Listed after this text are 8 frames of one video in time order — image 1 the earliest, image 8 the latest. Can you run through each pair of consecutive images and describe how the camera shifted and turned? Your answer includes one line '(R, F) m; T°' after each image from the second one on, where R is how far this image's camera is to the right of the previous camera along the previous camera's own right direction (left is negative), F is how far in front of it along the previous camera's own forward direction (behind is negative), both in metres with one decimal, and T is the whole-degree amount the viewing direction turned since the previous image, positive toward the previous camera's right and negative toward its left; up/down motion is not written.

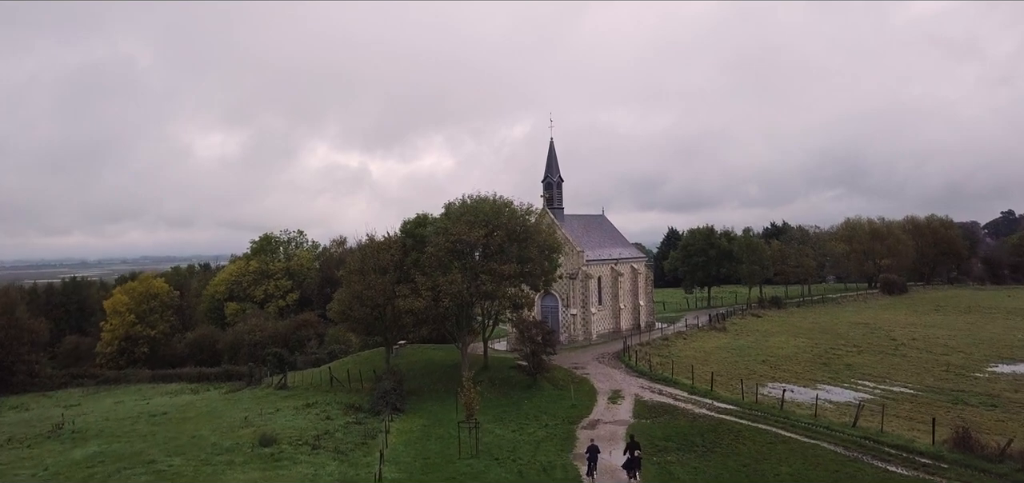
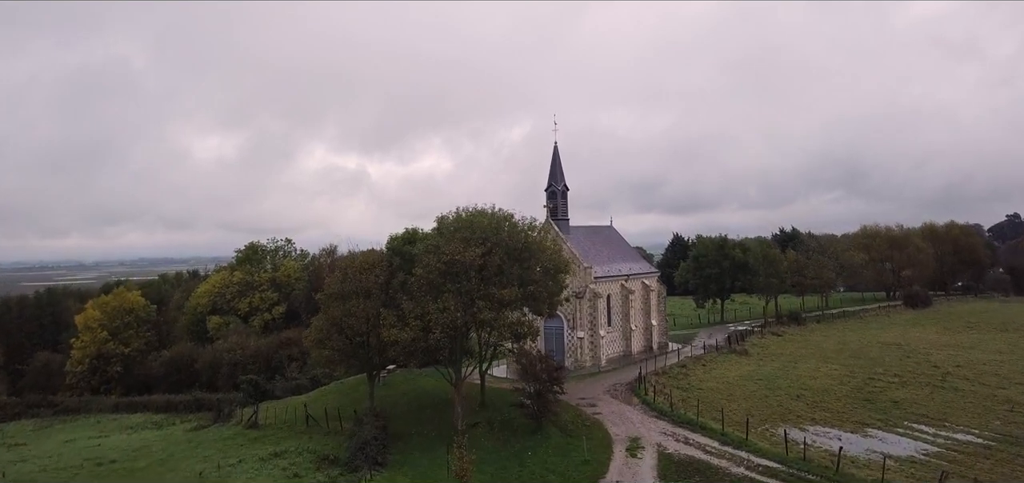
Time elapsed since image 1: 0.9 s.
(-0.1, +3.6) m; 0°
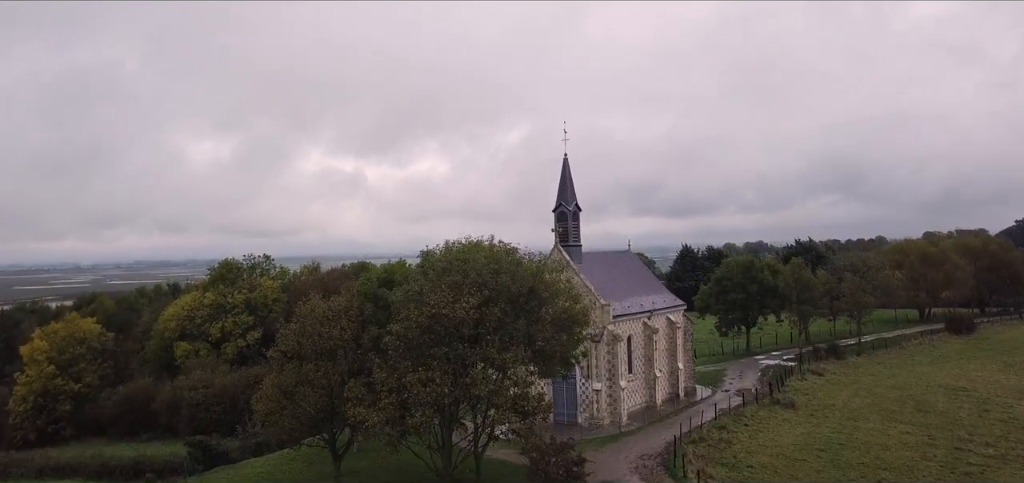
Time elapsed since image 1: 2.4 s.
(-0.2, +5.7) m; 0°
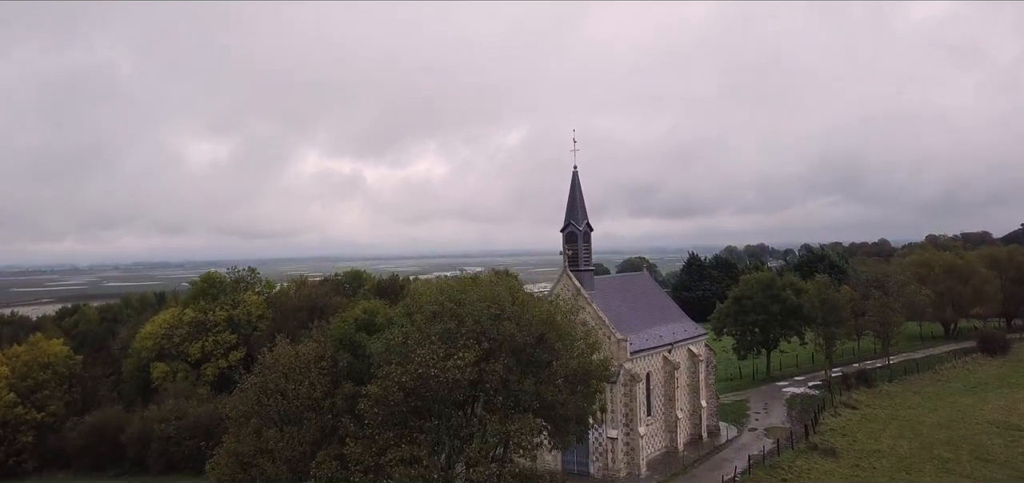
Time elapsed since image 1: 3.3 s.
(-0.2, +3.6) m; 0°
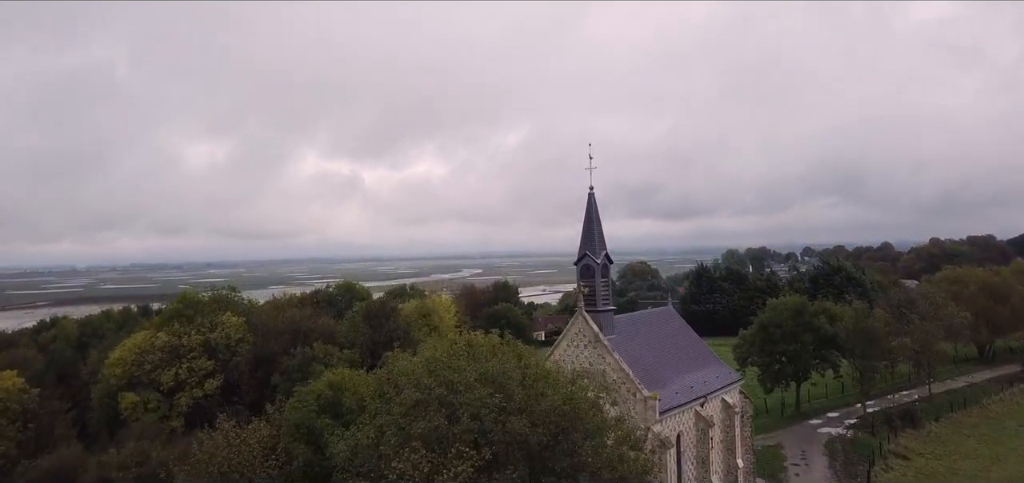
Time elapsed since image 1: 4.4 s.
(-0.2, +4.2) m; 0°
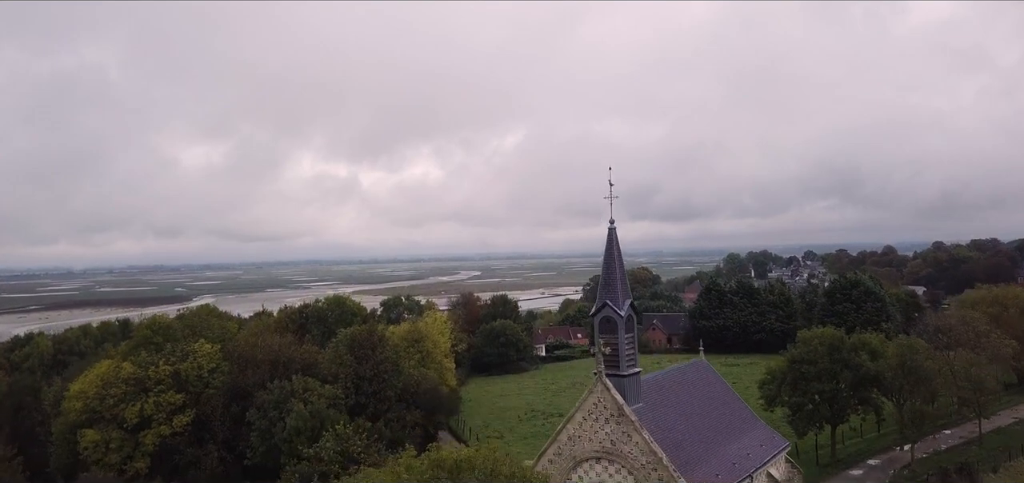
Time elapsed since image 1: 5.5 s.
(-0.1, +4.3) m; 0°
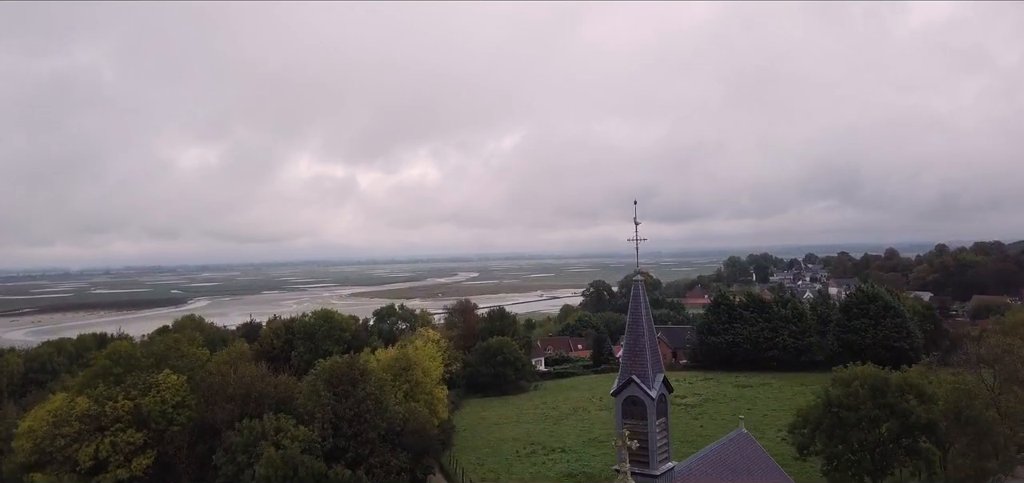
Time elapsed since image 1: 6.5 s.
(+0.1, +4.3) m; 0°
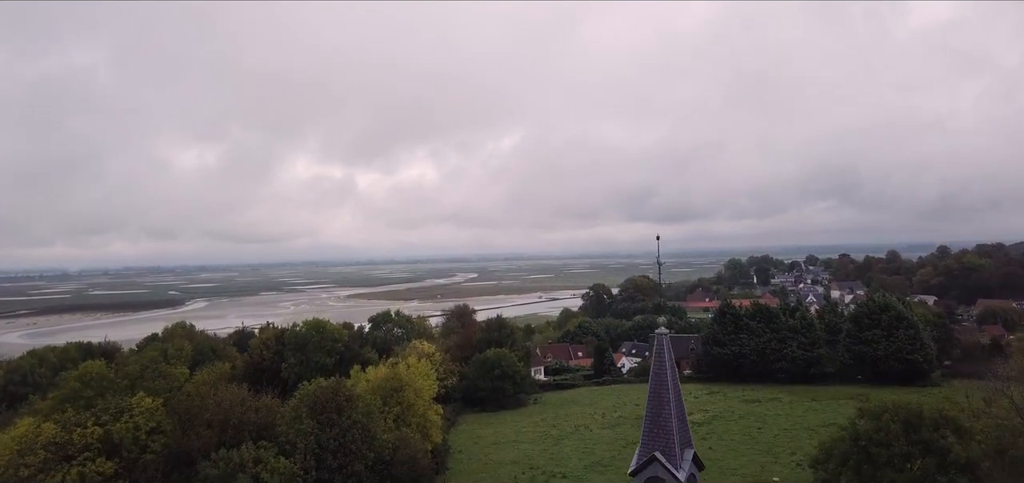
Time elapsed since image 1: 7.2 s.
(+0.1, +2.7) m; 0°
